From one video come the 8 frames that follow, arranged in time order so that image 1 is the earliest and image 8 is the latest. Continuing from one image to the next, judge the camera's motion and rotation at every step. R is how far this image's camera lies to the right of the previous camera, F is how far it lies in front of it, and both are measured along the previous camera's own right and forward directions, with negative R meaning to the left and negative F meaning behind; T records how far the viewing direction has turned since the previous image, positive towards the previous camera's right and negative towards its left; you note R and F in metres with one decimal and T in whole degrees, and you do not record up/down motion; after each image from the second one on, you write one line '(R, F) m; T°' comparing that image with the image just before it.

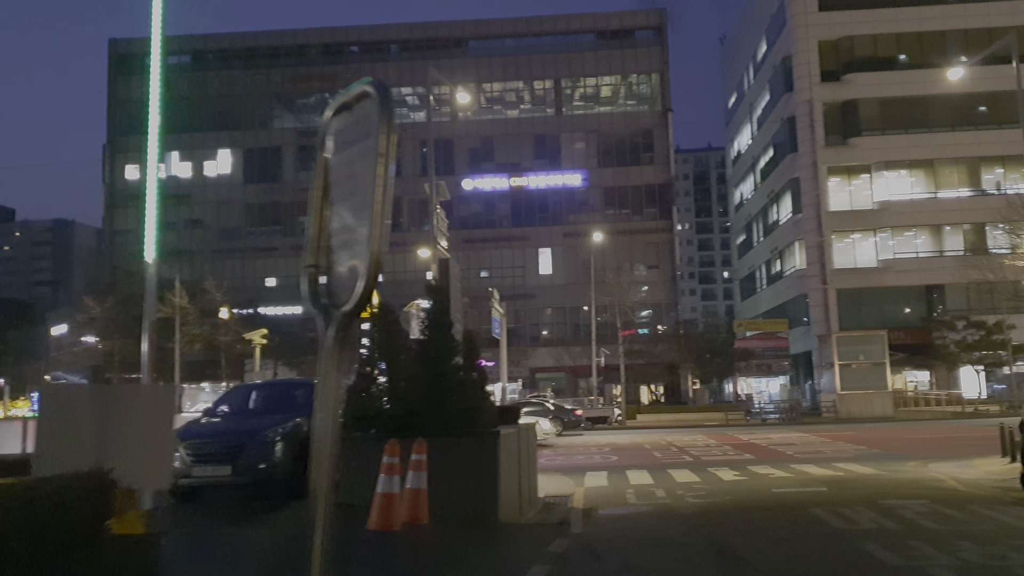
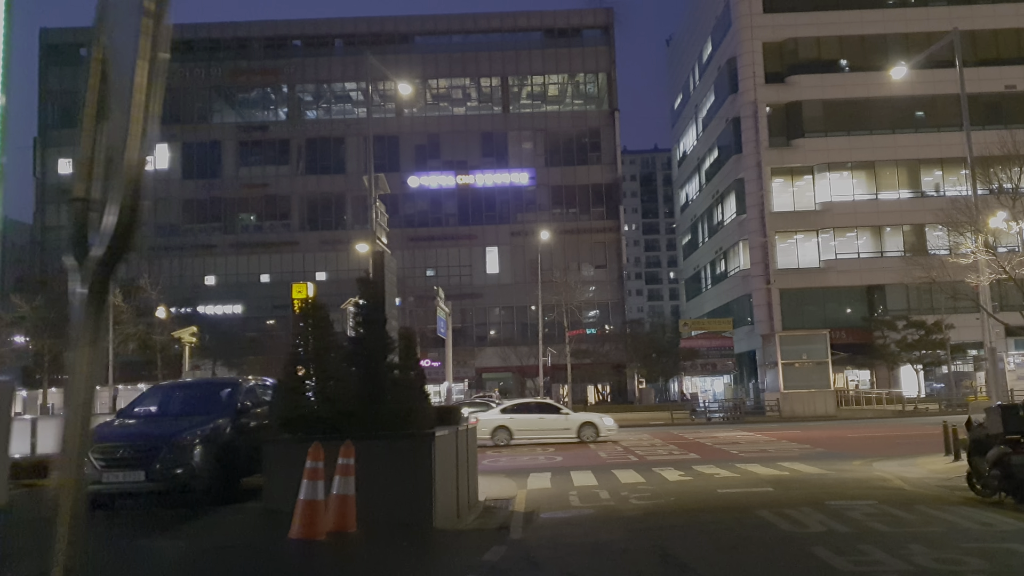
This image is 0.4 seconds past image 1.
(+0.1, +0.5) m; +3°
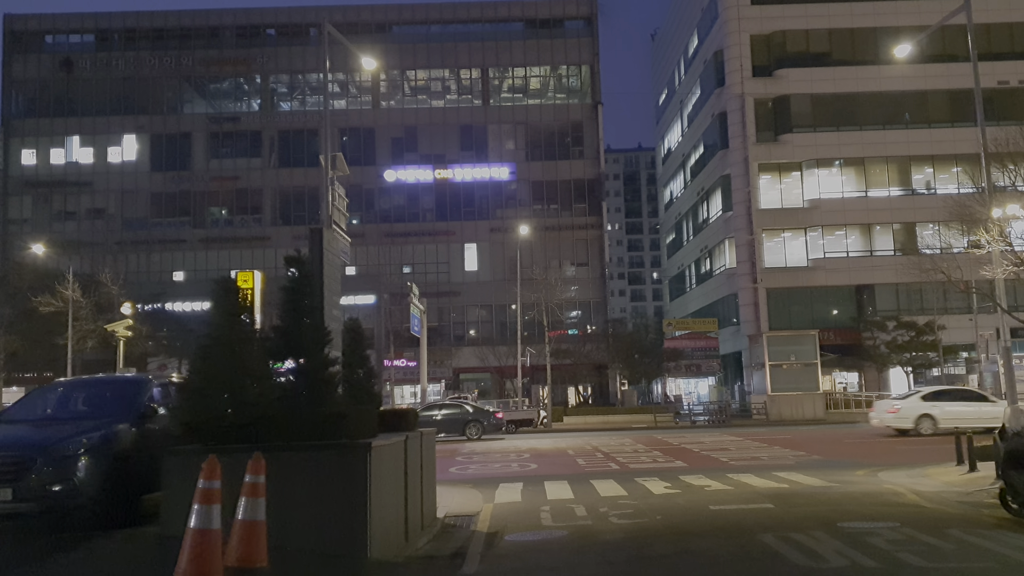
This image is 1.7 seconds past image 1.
(+0.3, +1.8) m; +1°
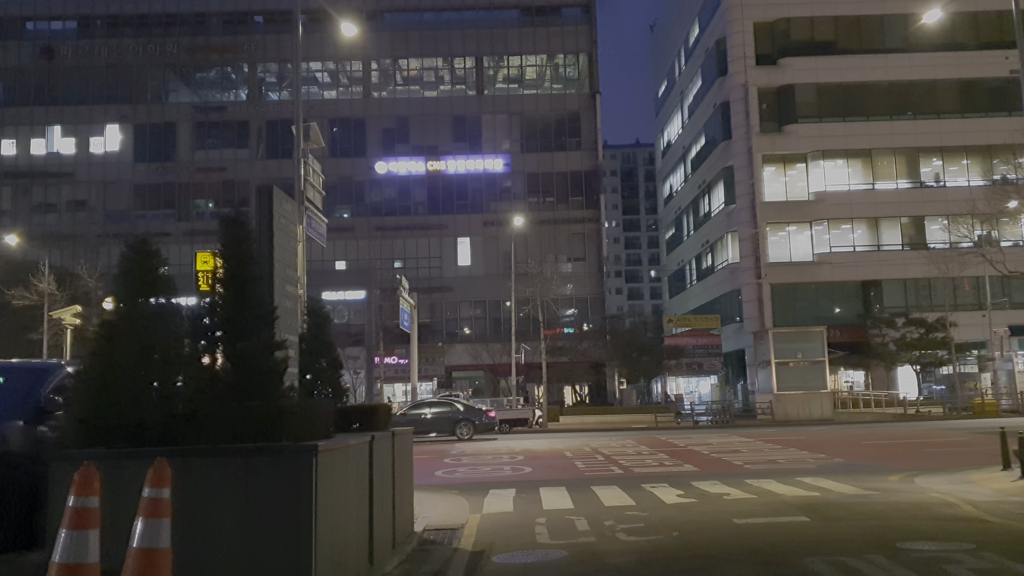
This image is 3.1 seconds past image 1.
(+0.1, +1.8) m; 0°
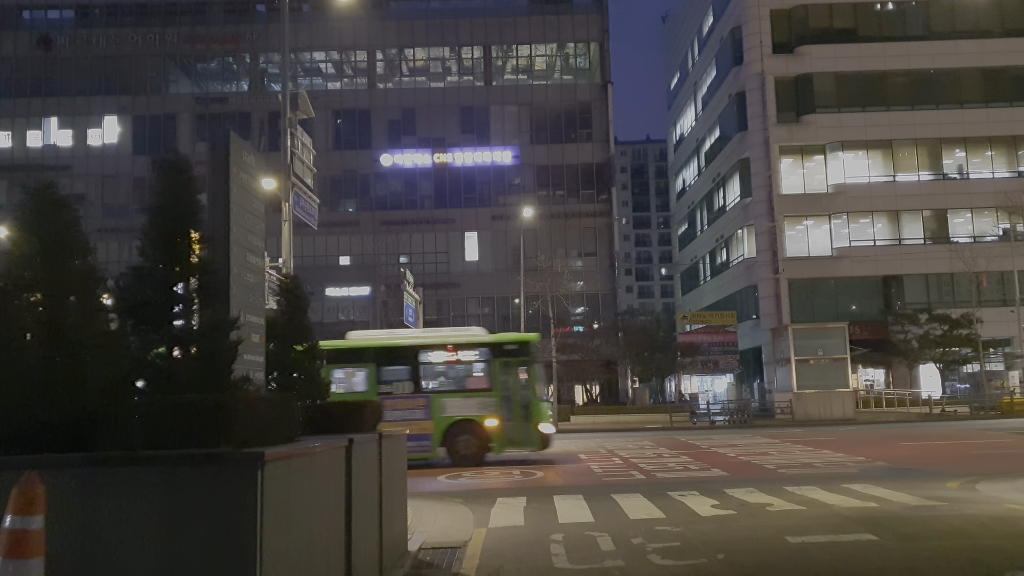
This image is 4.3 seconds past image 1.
(0.0, +1.5) m; -1°
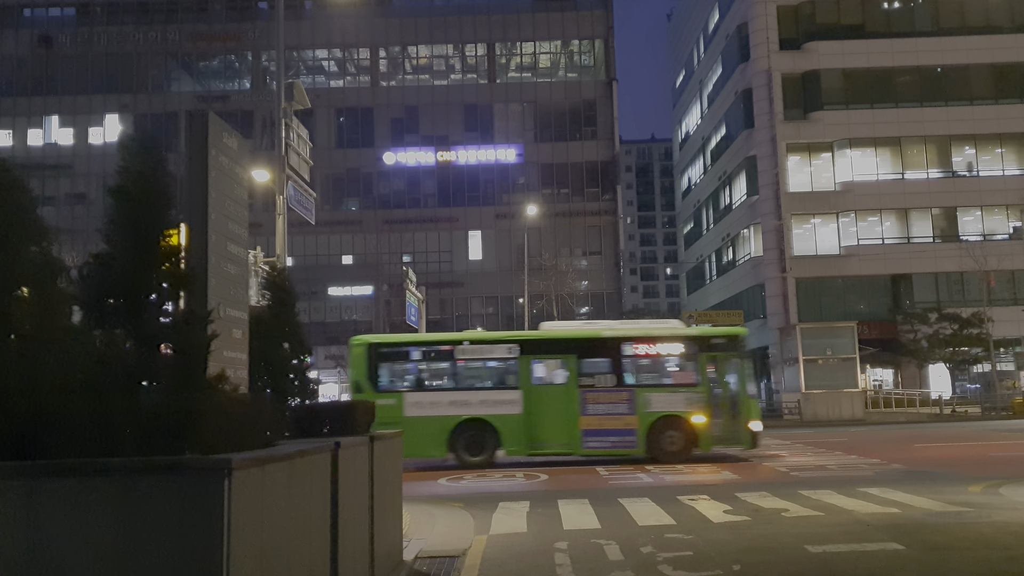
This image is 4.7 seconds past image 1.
(0.0, +0.5) m; 0°
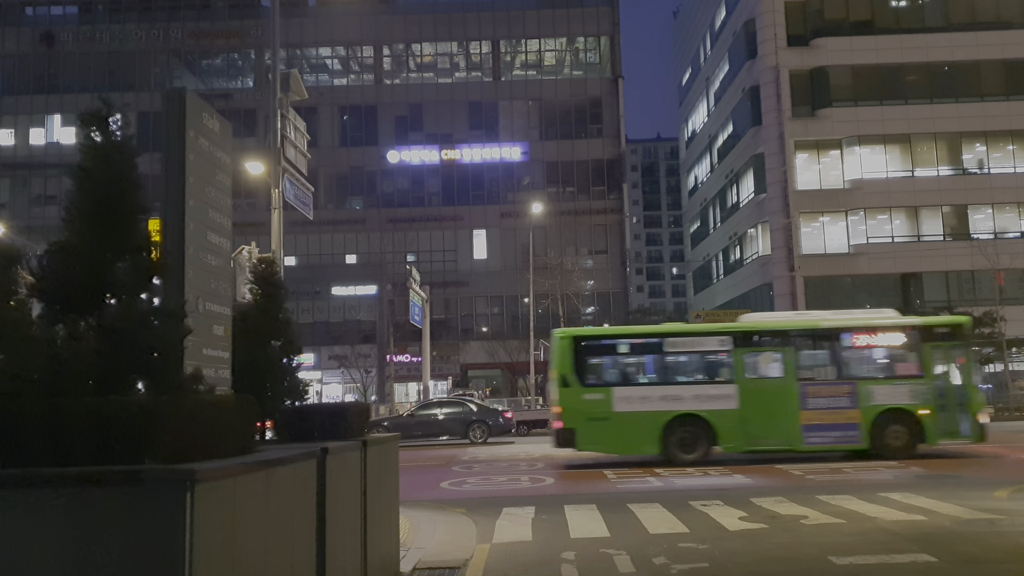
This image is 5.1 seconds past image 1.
(0.0, +0.5) m; 0°
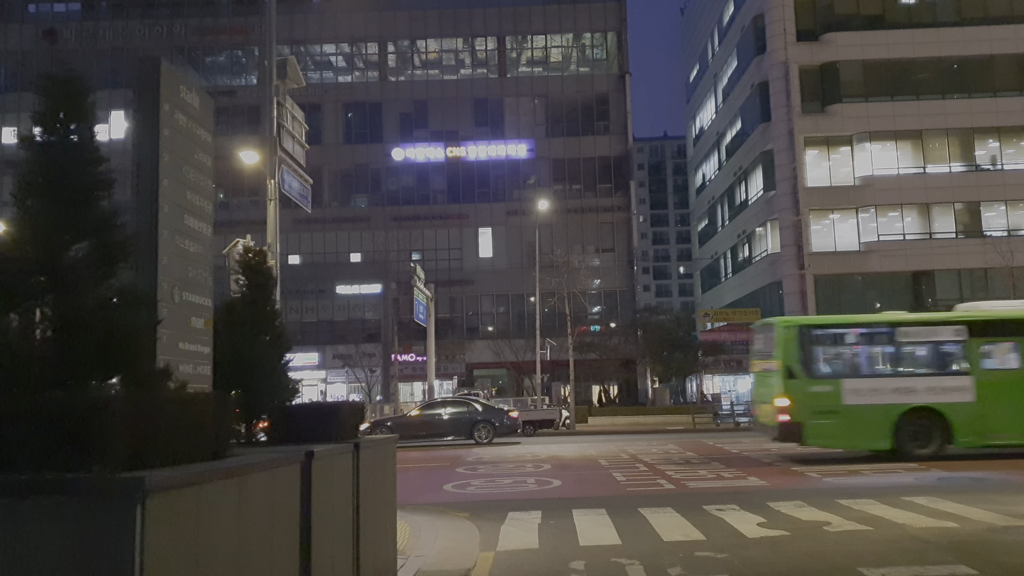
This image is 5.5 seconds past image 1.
(0.0, +0.5) m; 0°
